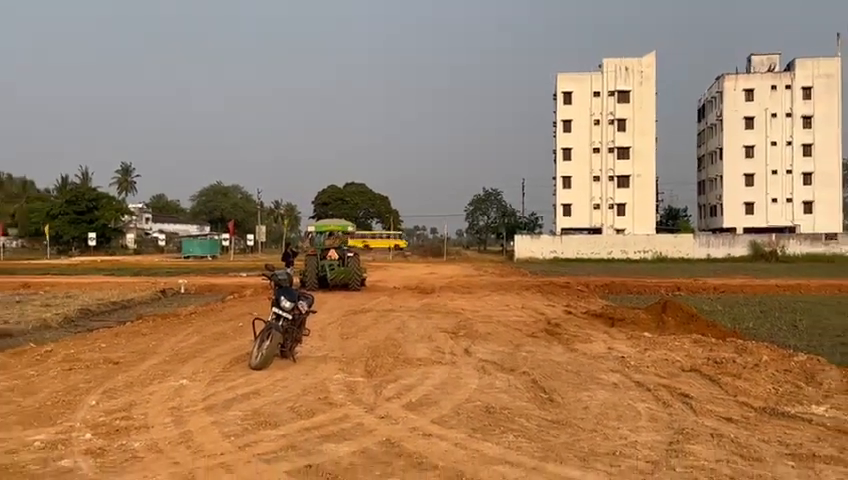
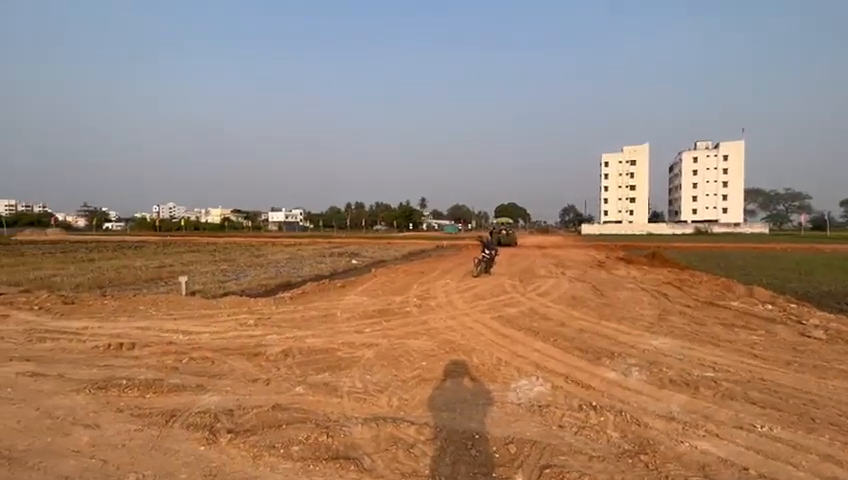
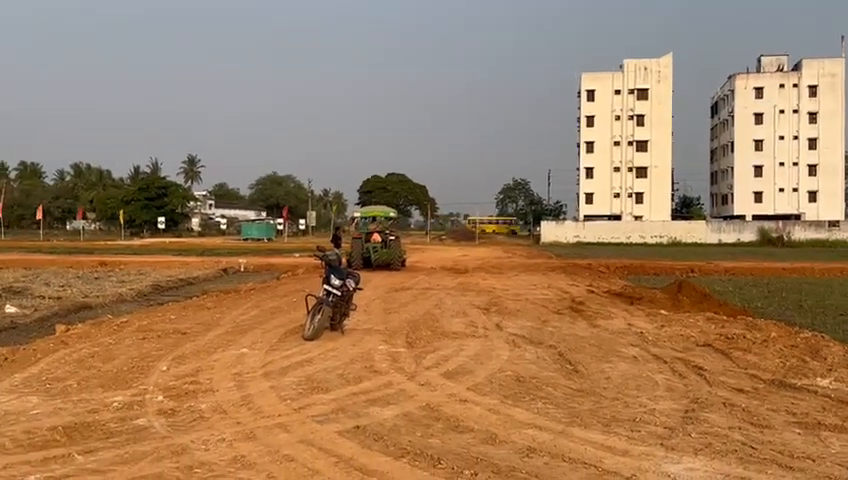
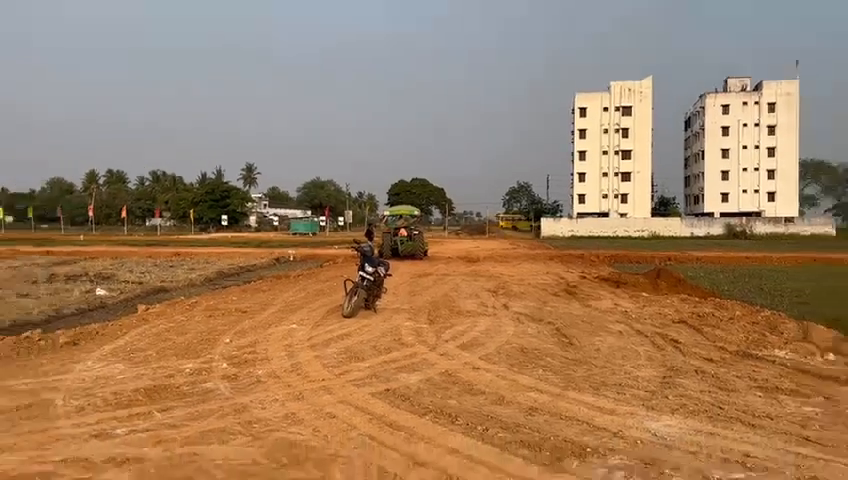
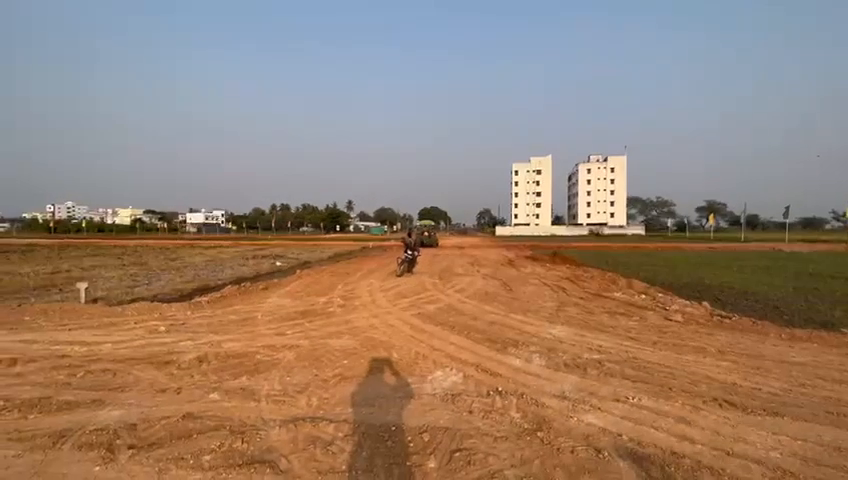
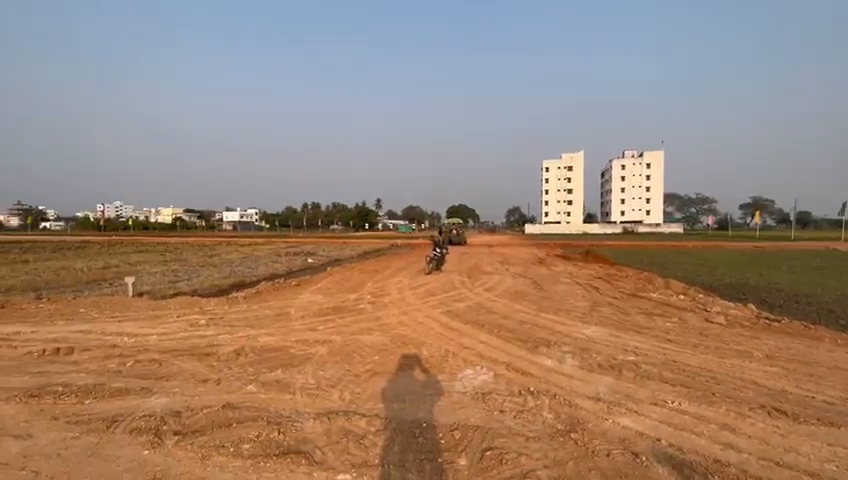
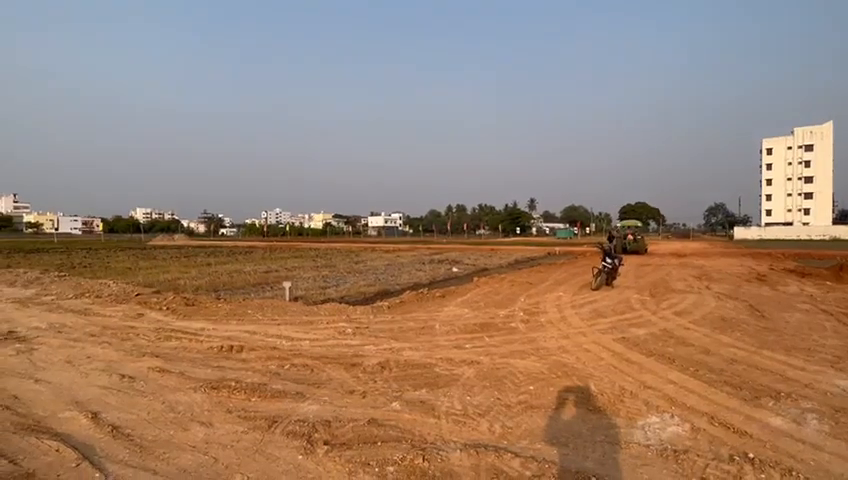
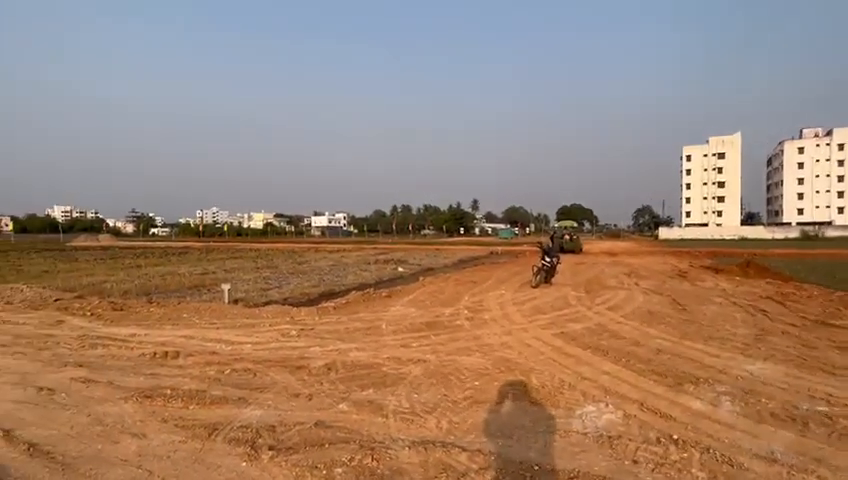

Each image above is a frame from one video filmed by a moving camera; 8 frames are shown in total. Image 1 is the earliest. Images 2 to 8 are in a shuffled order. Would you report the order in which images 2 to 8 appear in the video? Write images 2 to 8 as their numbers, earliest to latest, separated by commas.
3, 4, 5, 6, 2, 8, 7
